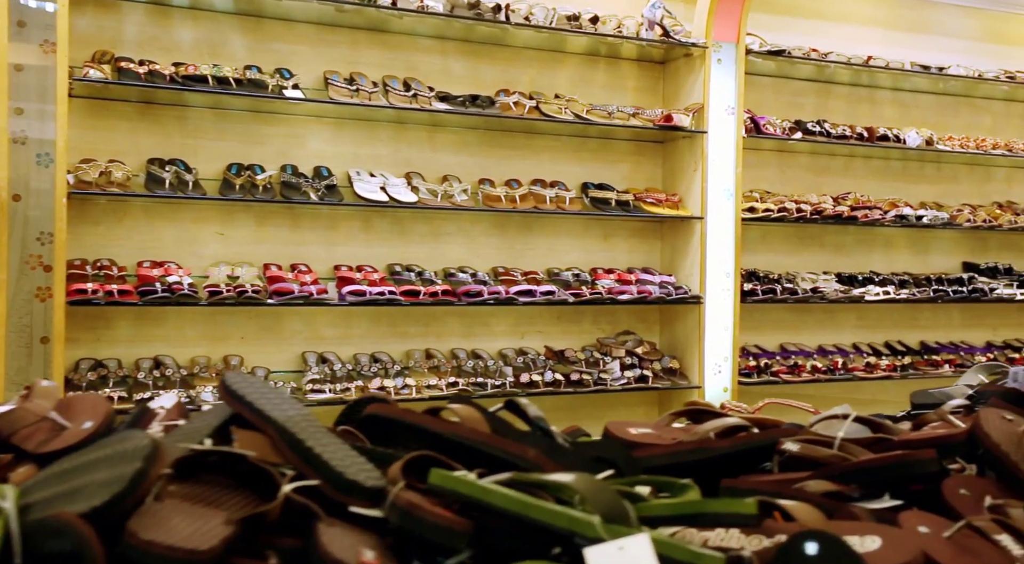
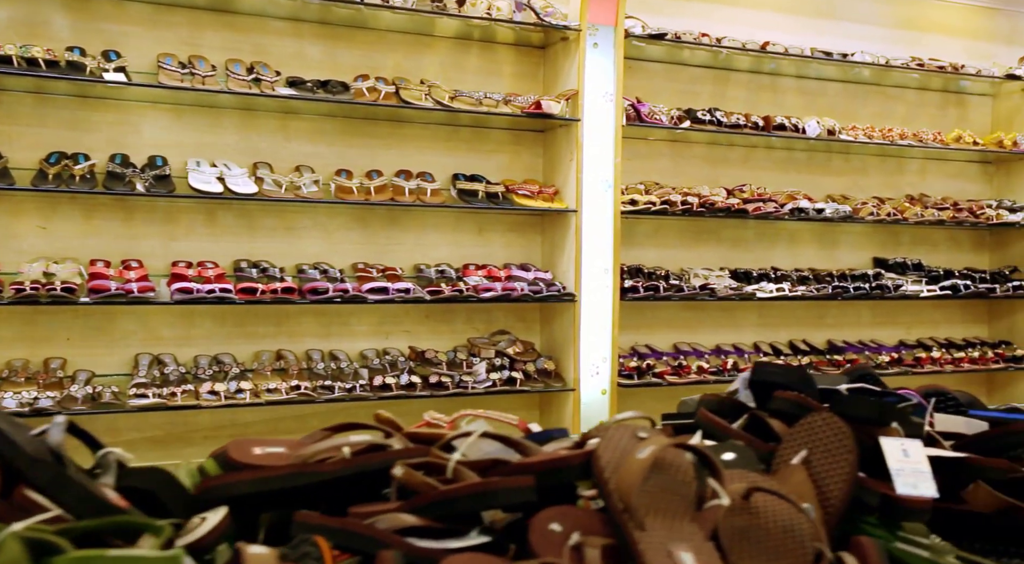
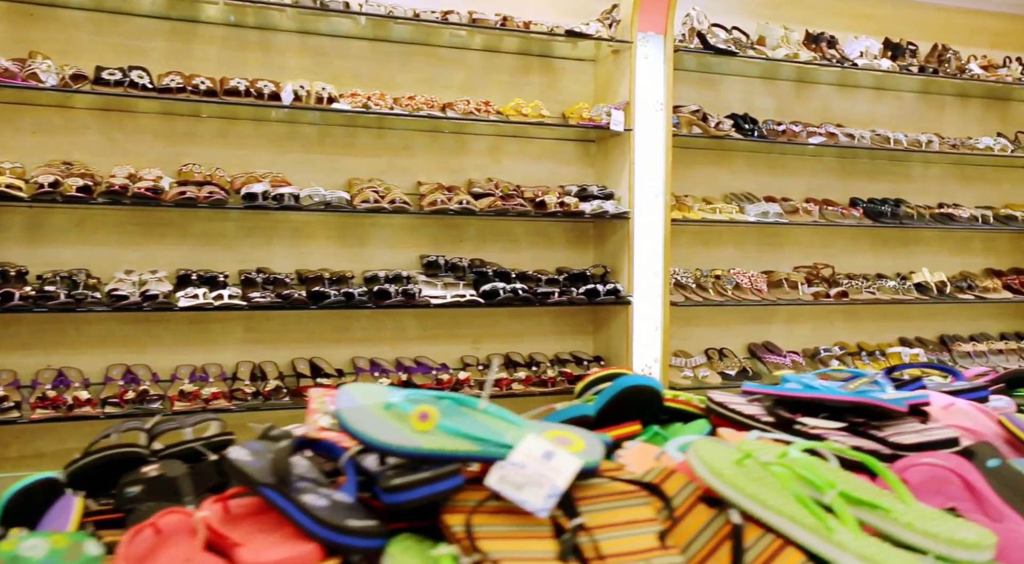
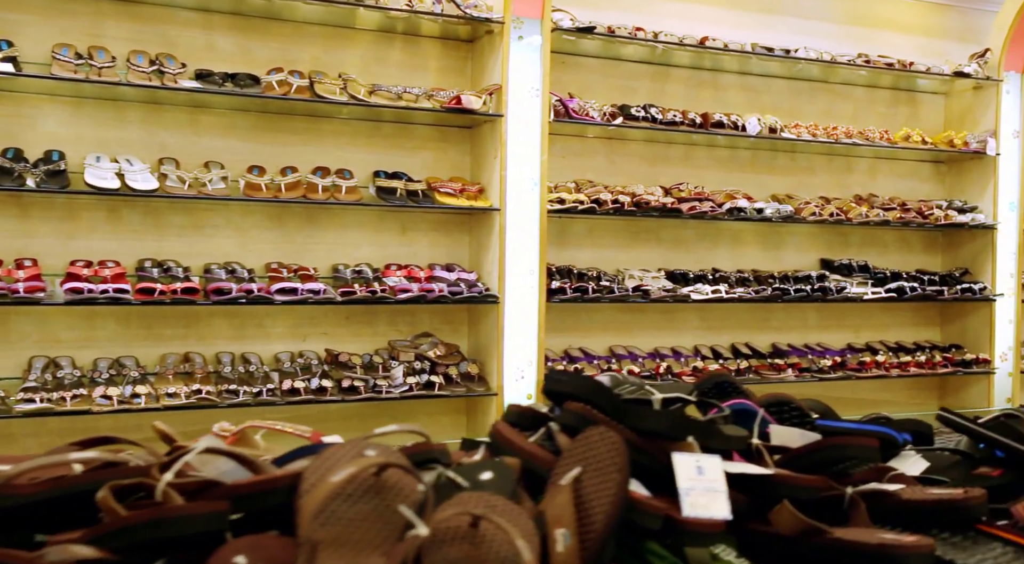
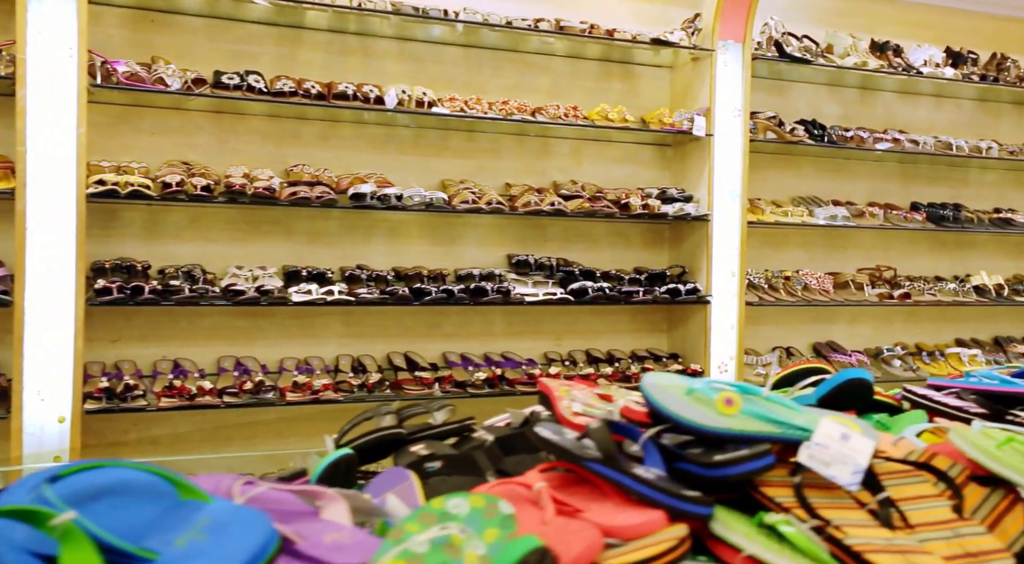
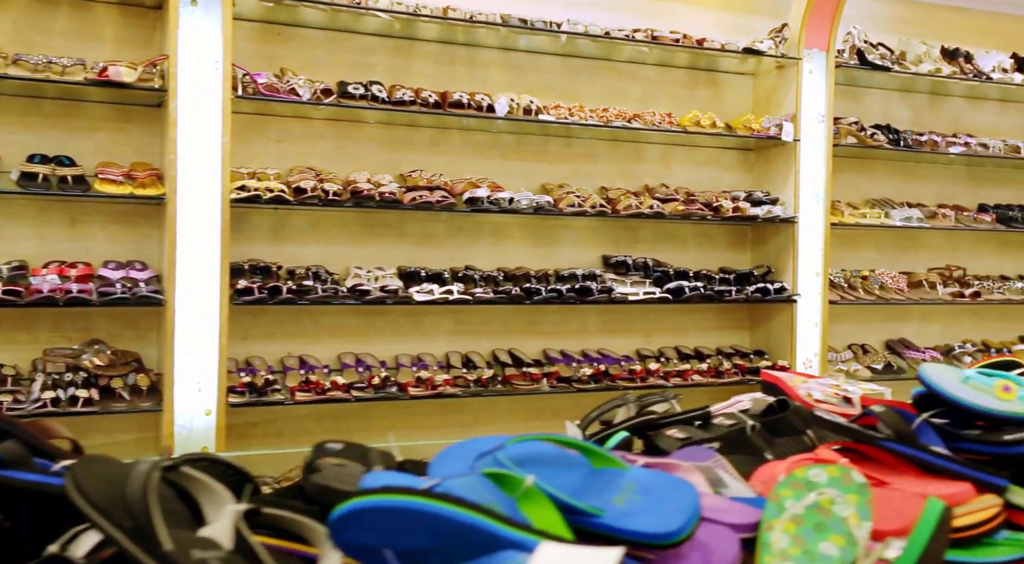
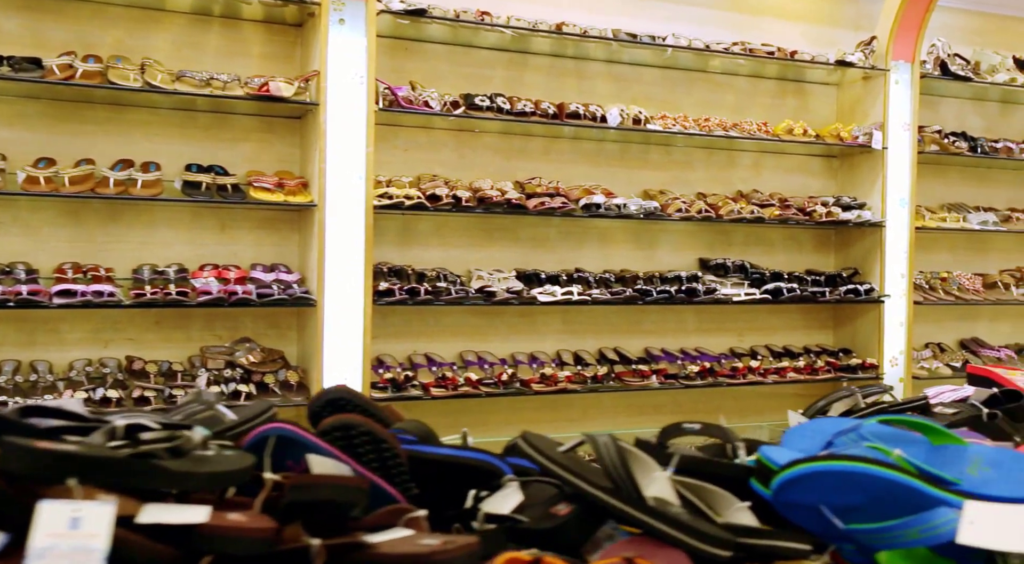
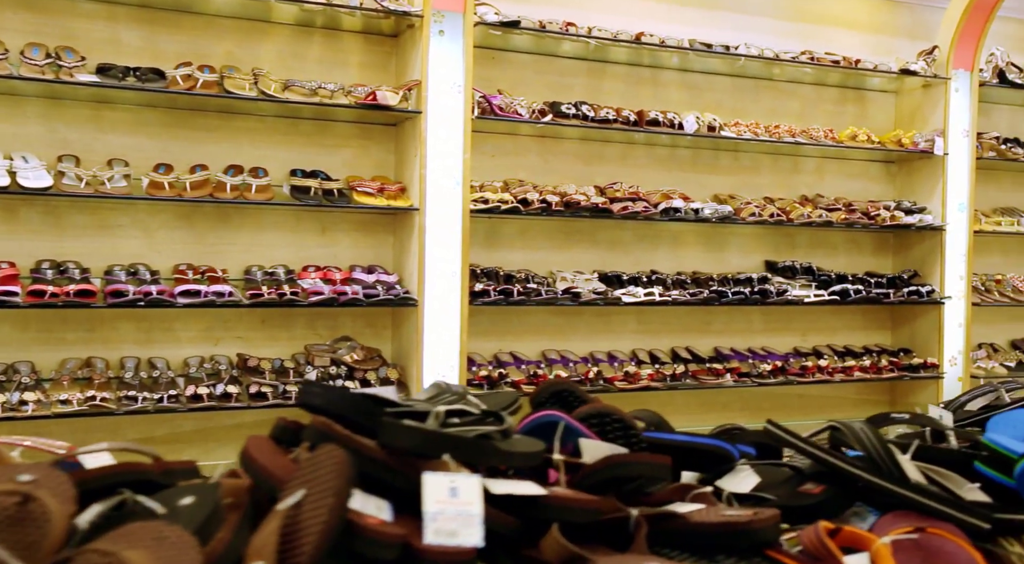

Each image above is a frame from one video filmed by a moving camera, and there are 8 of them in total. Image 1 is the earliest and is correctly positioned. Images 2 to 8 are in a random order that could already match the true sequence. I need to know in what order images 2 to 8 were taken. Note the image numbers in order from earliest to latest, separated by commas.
2, 4, 8, 7, 6, 5, 3
